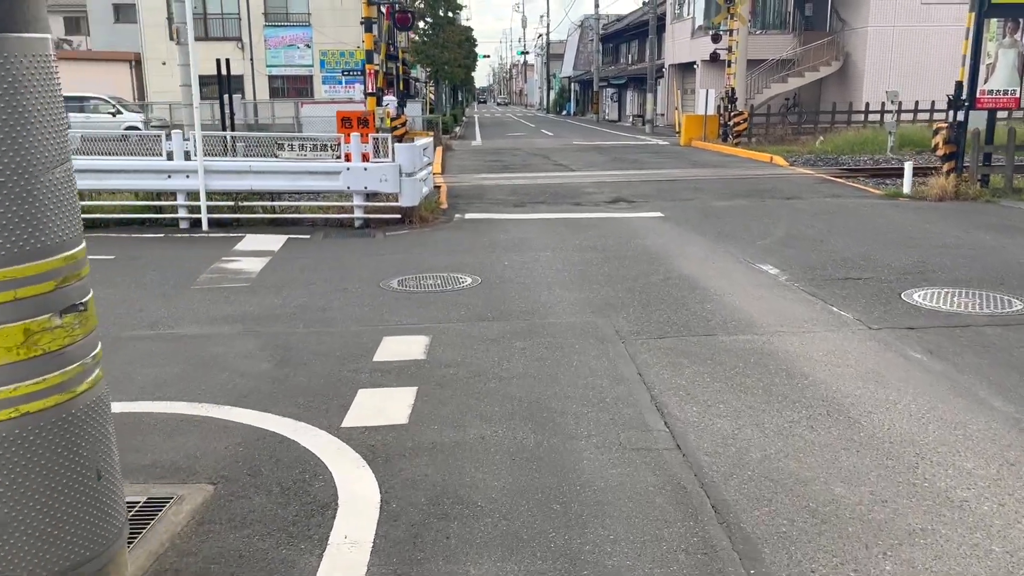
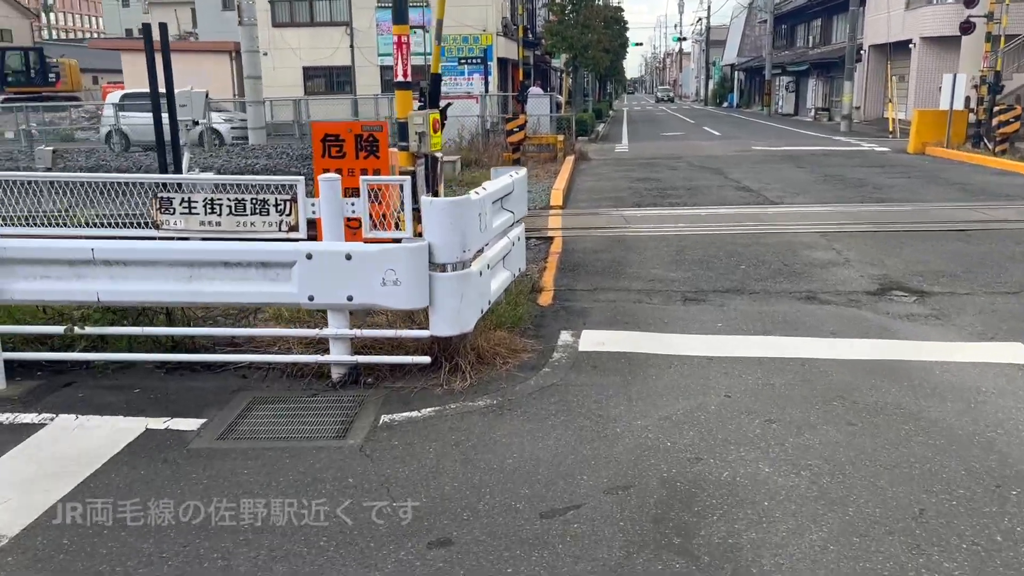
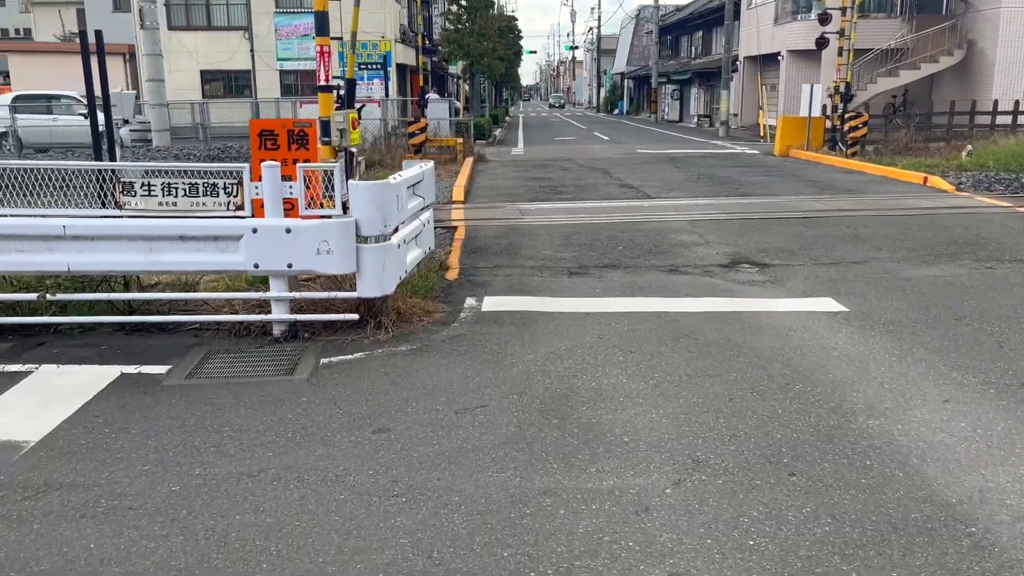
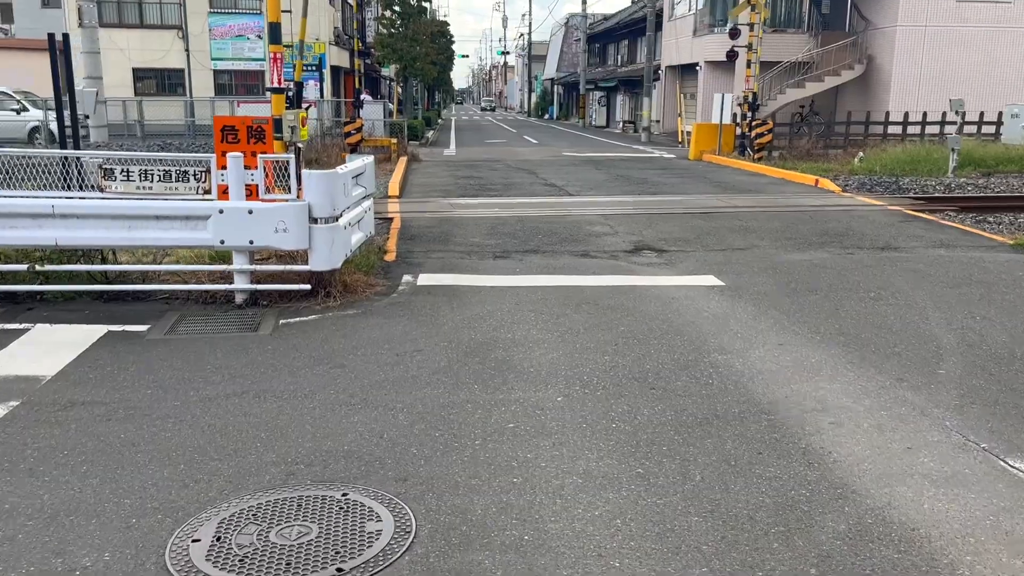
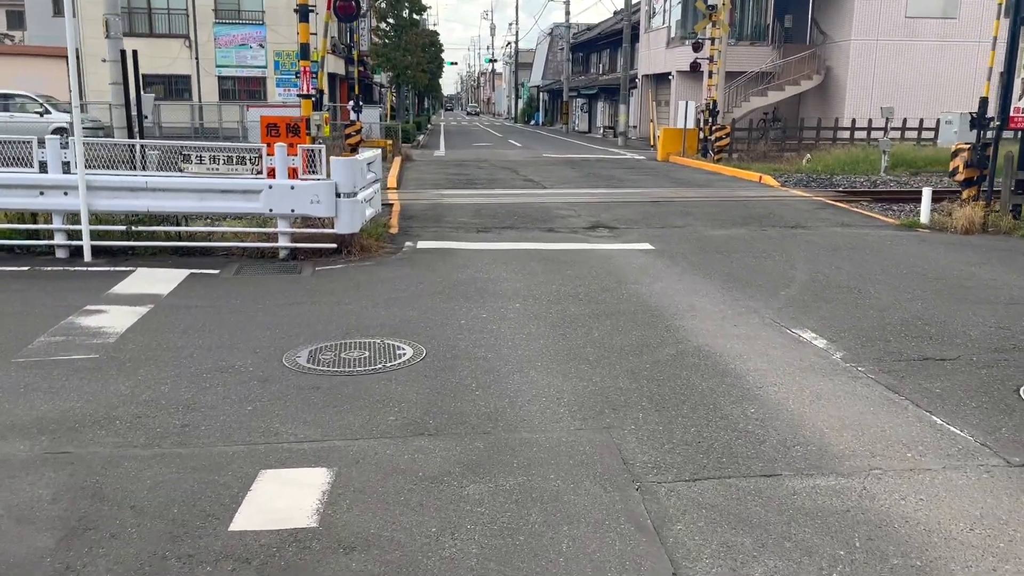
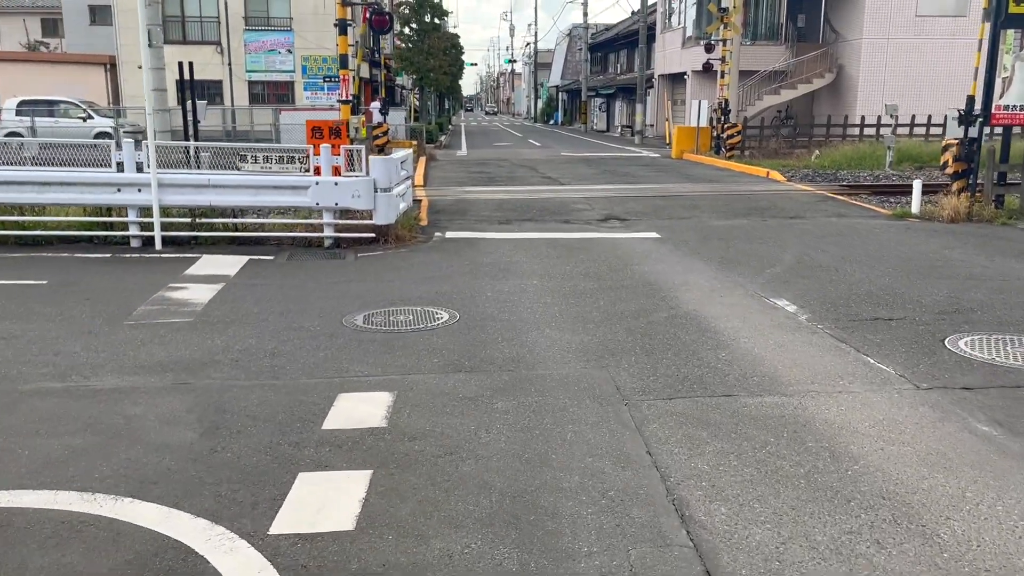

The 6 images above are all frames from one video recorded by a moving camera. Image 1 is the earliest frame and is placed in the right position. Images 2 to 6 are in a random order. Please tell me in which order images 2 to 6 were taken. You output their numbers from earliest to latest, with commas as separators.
6, 5, 4, 3, 2
